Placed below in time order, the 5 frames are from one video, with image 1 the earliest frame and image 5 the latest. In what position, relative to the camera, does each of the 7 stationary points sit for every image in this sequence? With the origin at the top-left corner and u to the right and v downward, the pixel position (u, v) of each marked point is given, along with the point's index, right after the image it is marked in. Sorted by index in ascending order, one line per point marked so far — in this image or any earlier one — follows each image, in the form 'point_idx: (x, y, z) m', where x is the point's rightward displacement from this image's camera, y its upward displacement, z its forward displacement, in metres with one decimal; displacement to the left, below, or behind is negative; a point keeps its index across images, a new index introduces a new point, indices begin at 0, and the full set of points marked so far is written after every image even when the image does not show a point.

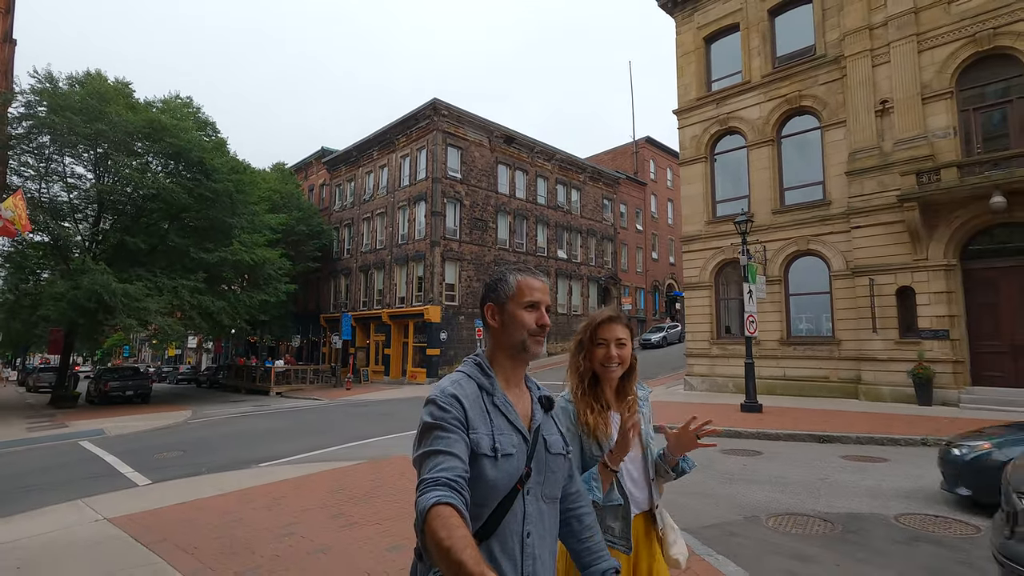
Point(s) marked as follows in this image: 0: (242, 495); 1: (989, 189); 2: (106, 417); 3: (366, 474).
0: (-3.7, -2.9, +7.5) m
1: (+11.0, +2.3, +12.3) m
2: (-13.9, -4.4, +18.5) m
3: (-2.2, -2.8, +8.1) m
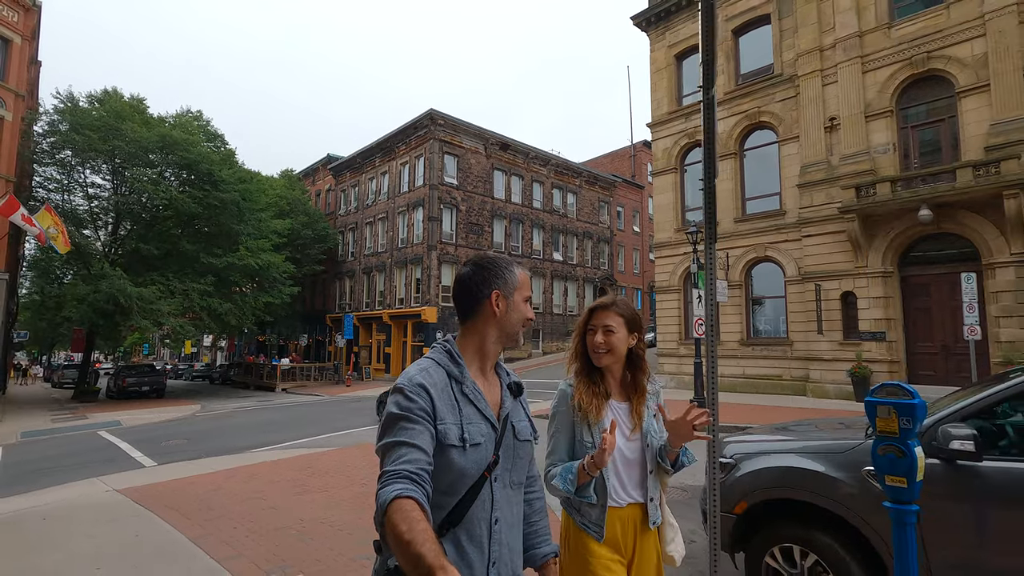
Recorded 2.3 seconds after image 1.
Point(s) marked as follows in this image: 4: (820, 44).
0: (-4.7, -3.1, +8.9) m
1: (+10.1, +2.1, +13.3) m
2: (-14.6, -4.6, +20.2) m
3: (-3.1, -3.0, +9.5) m
4: (+9.3, +7.4, +16.1) m
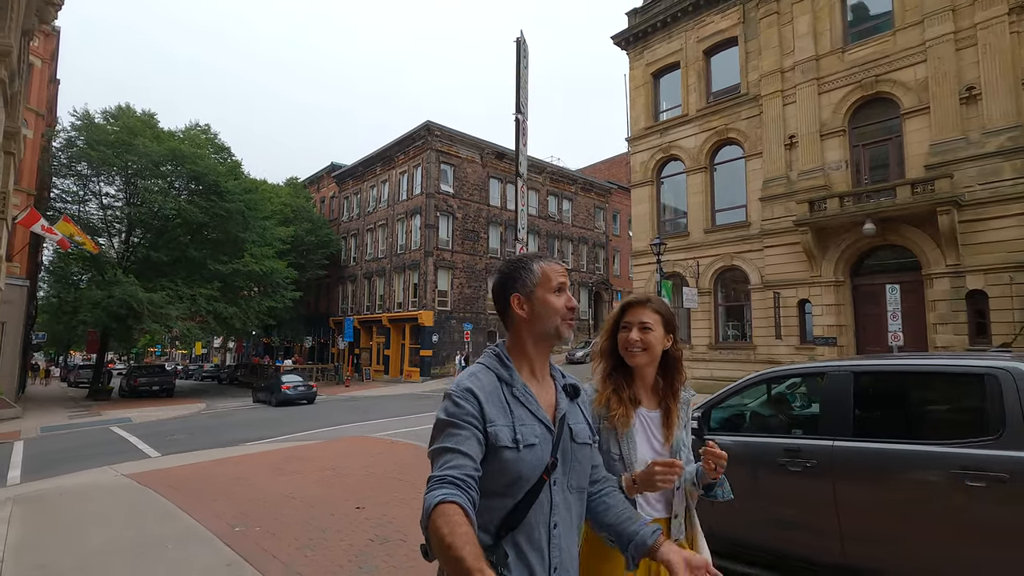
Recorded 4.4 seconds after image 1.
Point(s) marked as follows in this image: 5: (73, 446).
0: (-5.5, -3.3, +10.2) m
1: (+9.4, +1.9, +14.3) m
2: (-15.2, -4.8, +21.6) m
3: (-3.9, -3.2, +10.7) m
4: (+8.6, +7.1, +17.1) m
5: (-11.2, -4.0, +13.6) m
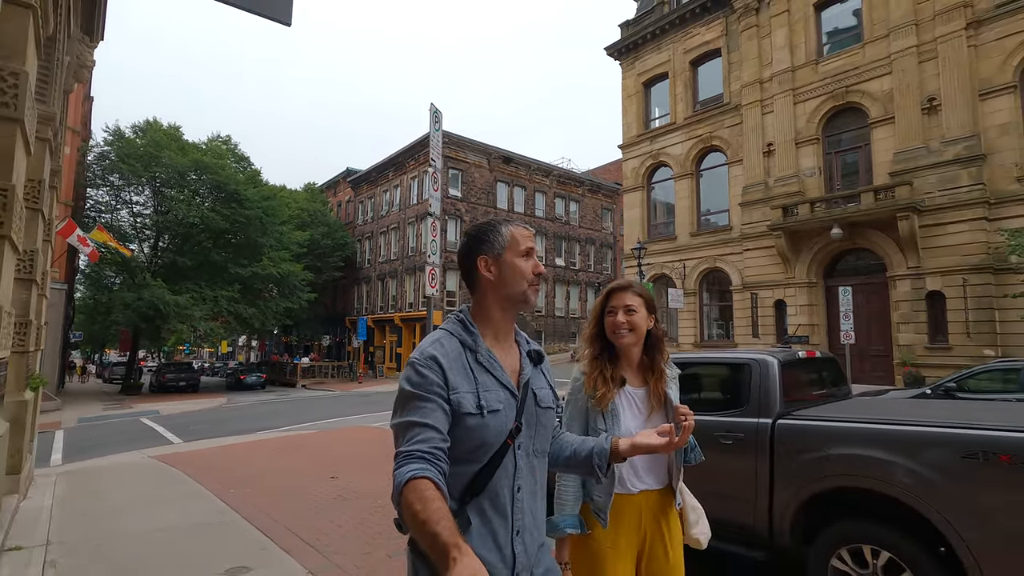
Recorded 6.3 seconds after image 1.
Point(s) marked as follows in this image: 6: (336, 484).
0: (-6.0, -3.4, +11.6) m
1: (+9.0, +1.8, +15.1) m
2: (-15.3, -5.0, +23.4) m
3: (-4.4, -3.3, +12.1) m
4: (+8.3, +7.1, +17.9) m
5: (-11.5, -4.1, +15.2) m
6: (-2.3, -2.6, +7.1) m
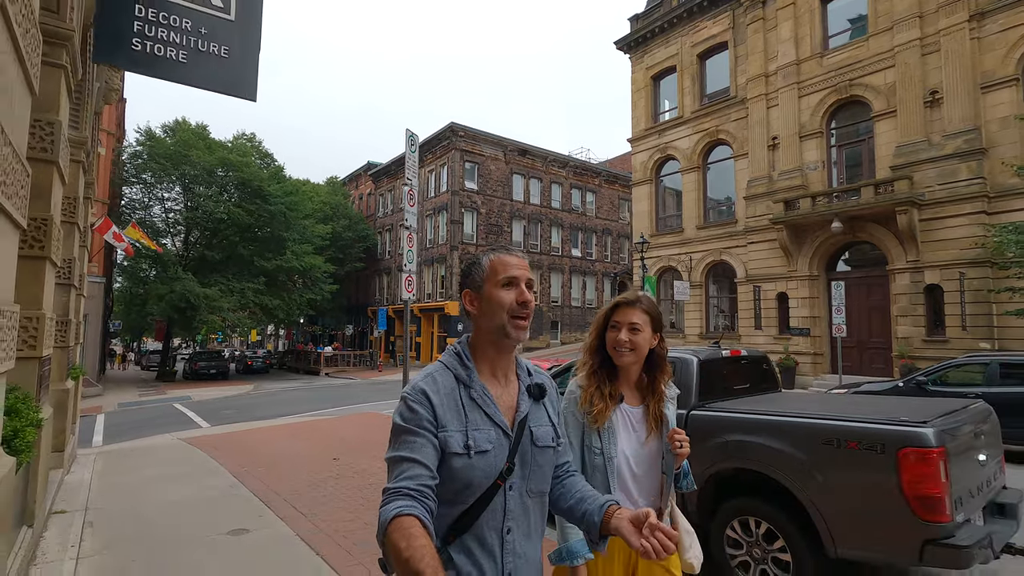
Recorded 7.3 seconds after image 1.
0: (-6.0, -3.3, +12.5) m
1: (+9.1, +2.0, +15.3) m
2: (-14.7, -4.6, +24.8) m
3: (-4.4, -3.2, +13.0) m
4: (+8.5, +7.3, +18.0) m
5: (-11.4, -4.0, +16.5) m
6: (-2.6, -2.6, +7.9) m
